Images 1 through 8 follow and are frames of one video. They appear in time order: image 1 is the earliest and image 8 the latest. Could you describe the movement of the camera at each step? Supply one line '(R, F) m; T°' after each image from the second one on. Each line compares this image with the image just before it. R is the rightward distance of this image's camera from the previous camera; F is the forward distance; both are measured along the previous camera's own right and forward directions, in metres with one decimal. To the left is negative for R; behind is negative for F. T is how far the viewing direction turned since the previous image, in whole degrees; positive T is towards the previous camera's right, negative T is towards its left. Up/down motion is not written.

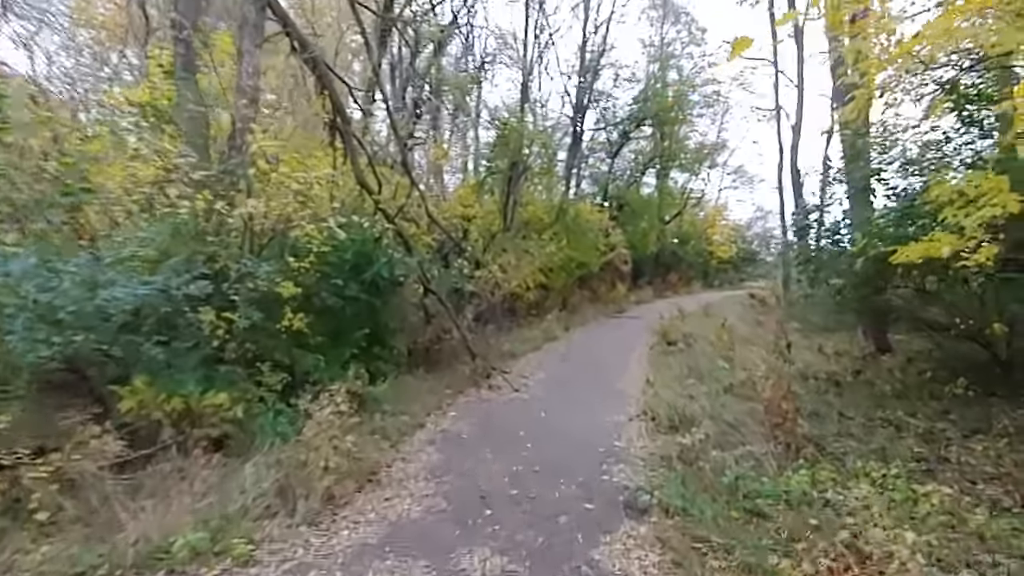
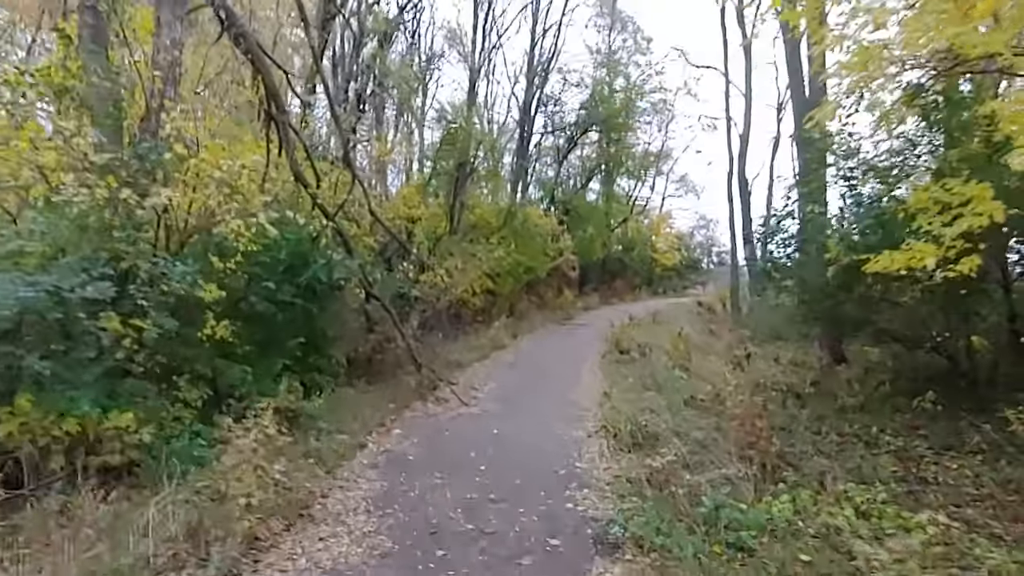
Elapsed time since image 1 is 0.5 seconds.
(-0.1, +0.9) m; +5°
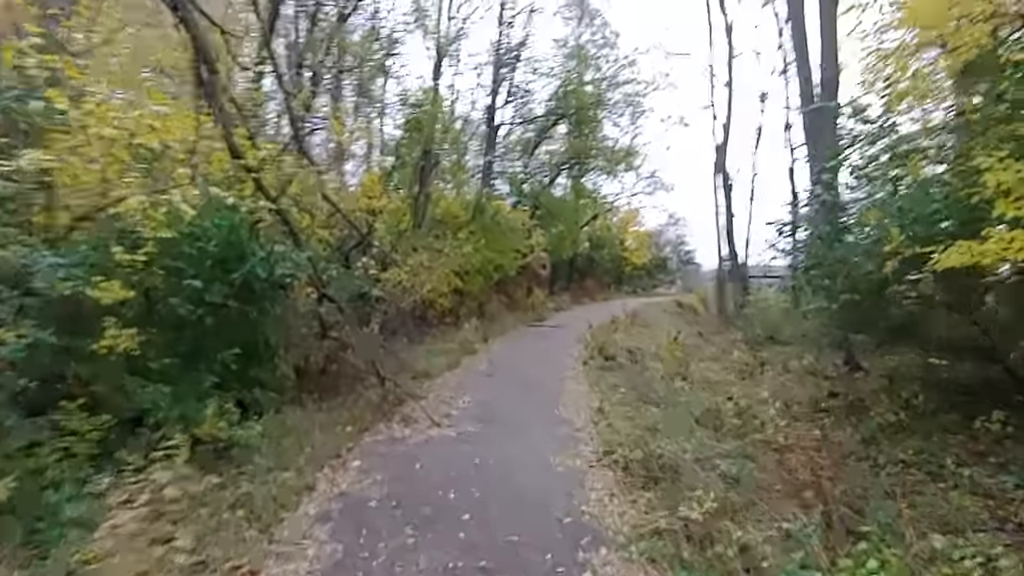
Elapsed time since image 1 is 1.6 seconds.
(-0.3, +1.8) m; +3°
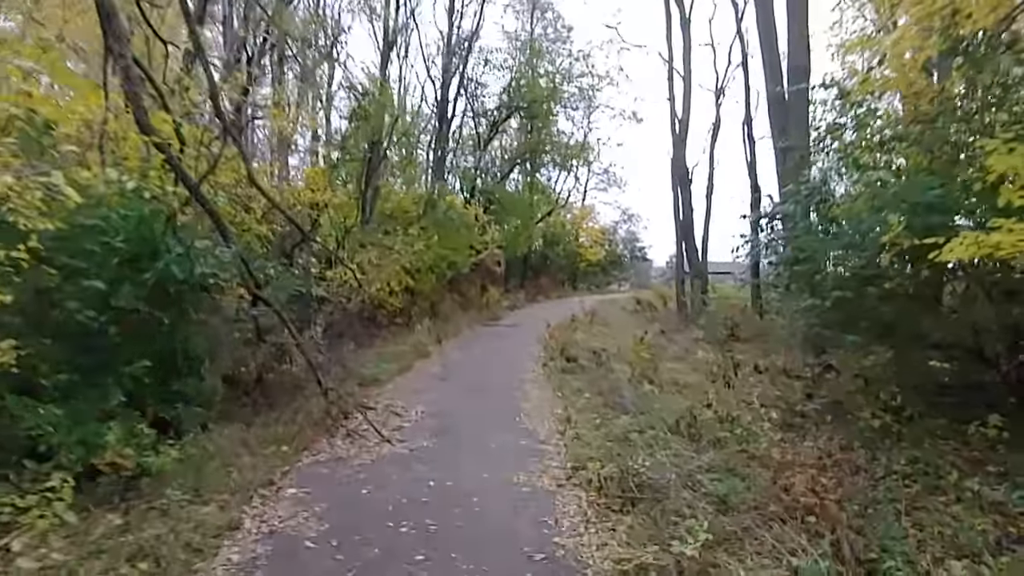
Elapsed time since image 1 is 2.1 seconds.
(-0.1, +1.0) m; +4°
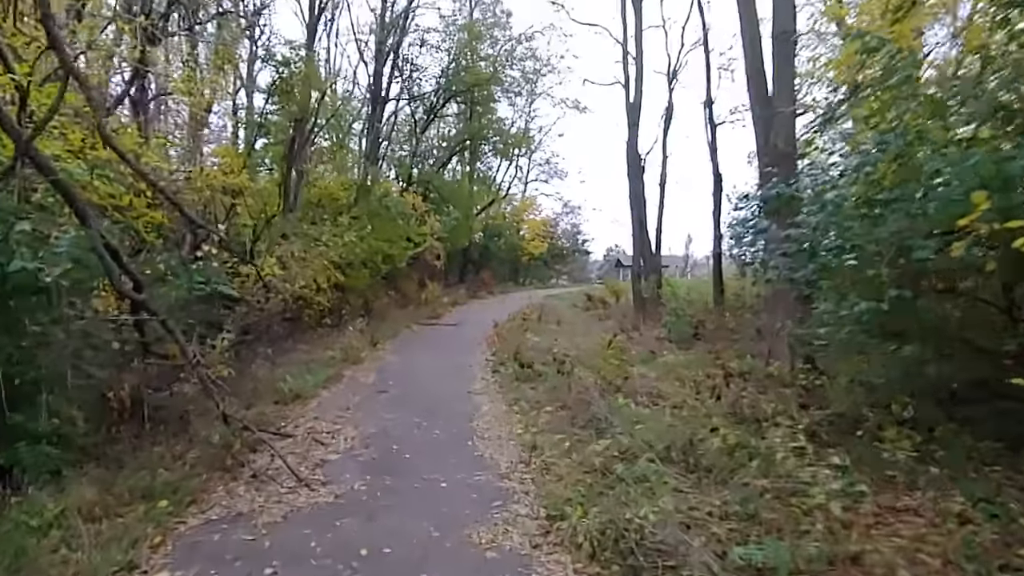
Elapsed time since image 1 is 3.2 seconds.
(-0.2, +1.9) m; +6°
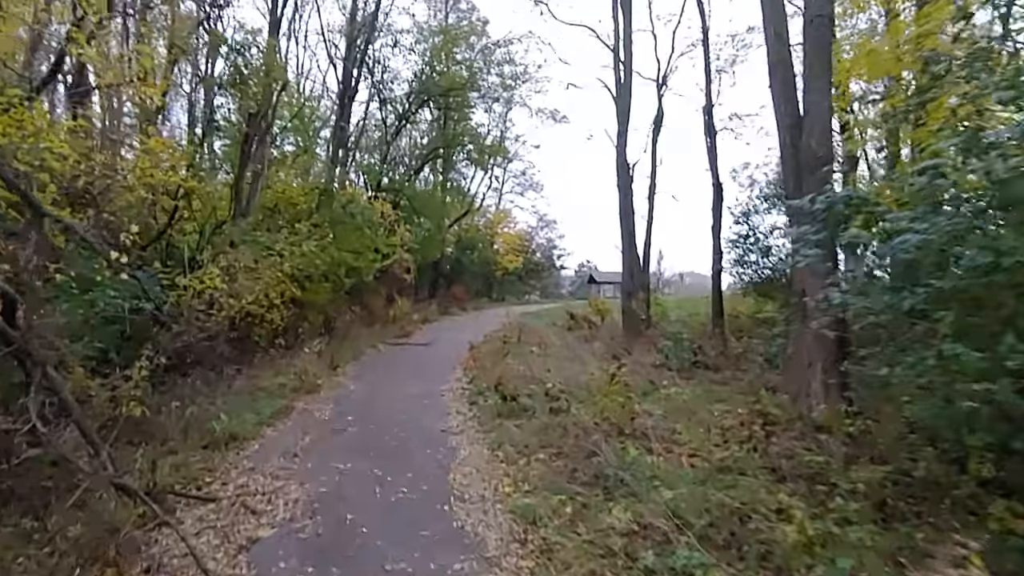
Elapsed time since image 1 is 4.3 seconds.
(-0.2, +1.8) m; +3°
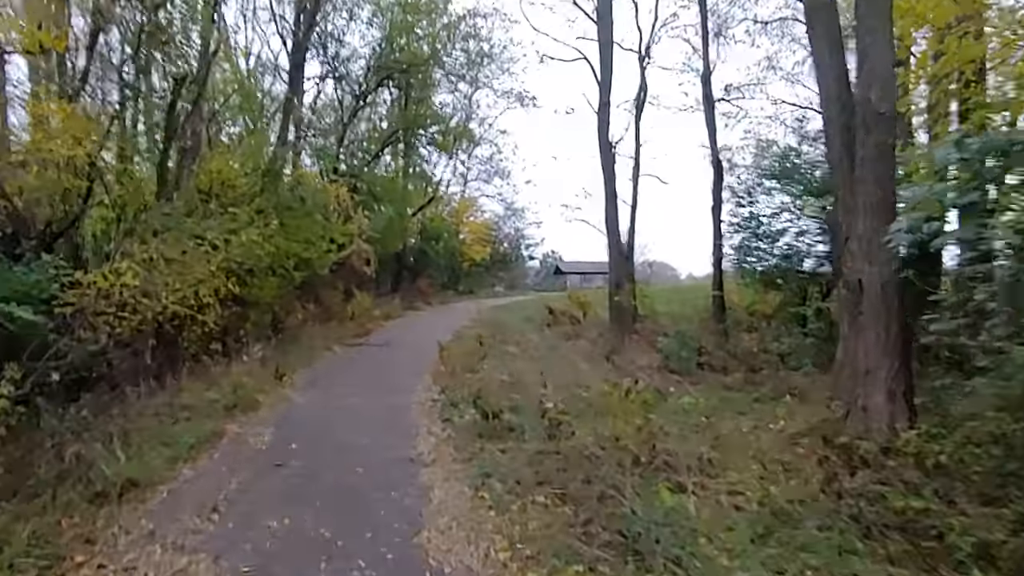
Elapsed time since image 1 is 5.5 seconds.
(-0.3, +2.0) m; +3°
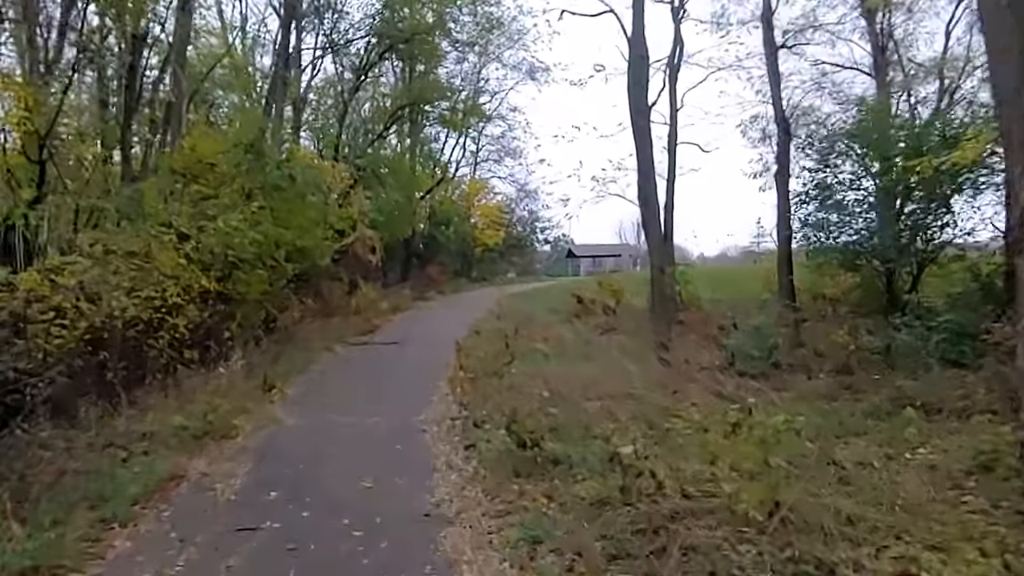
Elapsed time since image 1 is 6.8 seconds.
(-0.3, +2.2) m; -1°
